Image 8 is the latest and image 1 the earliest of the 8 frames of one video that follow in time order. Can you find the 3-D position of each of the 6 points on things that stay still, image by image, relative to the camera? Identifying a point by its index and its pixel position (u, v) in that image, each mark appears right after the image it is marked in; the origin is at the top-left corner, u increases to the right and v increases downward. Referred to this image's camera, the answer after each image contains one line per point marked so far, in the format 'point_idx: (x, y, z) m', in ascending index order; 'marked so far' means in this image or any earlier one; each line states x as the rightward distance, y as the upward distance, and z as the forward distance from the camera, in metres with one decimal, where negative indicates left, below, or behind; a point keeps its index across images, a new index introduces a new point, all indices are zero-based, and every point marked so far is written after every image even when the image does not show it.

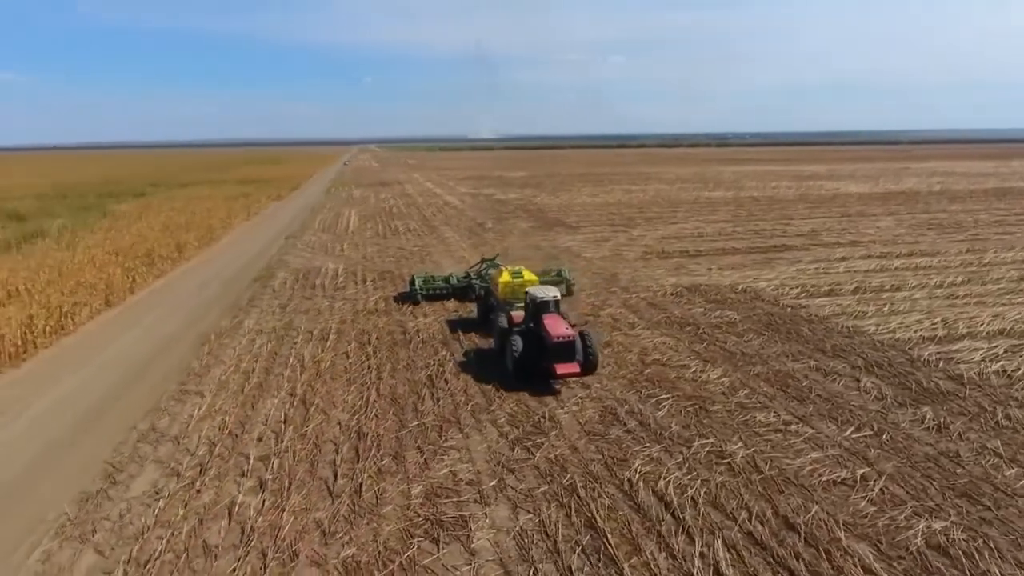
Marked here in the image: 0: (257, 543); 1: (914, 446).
0: (-2.2, -2.2, +6.0) m
1: (+4.4, -1.8, +7.6) m
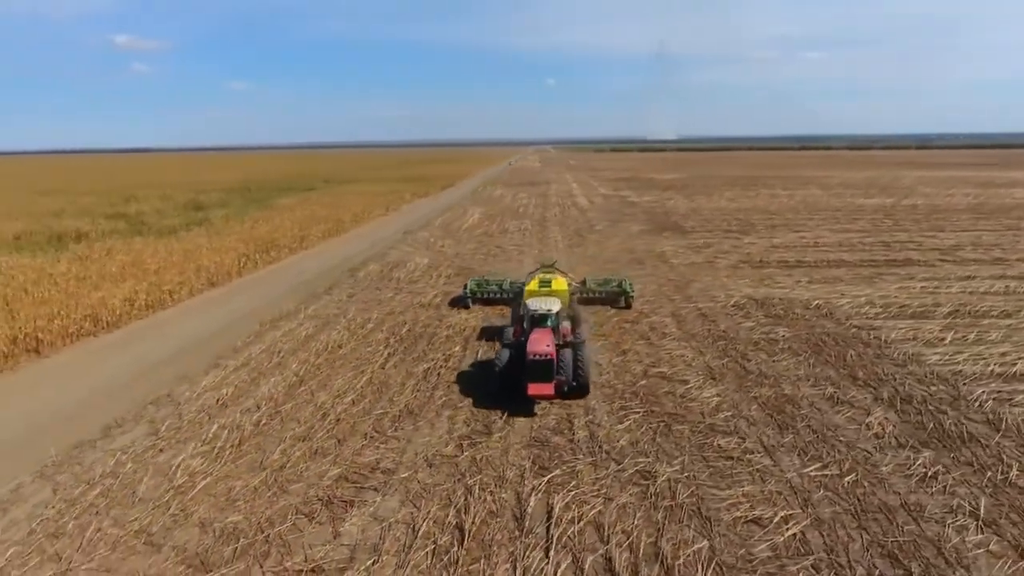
0: (-3.4, -2.1, +6.7) m
1: (+3.5, -2.0, +6.6) m
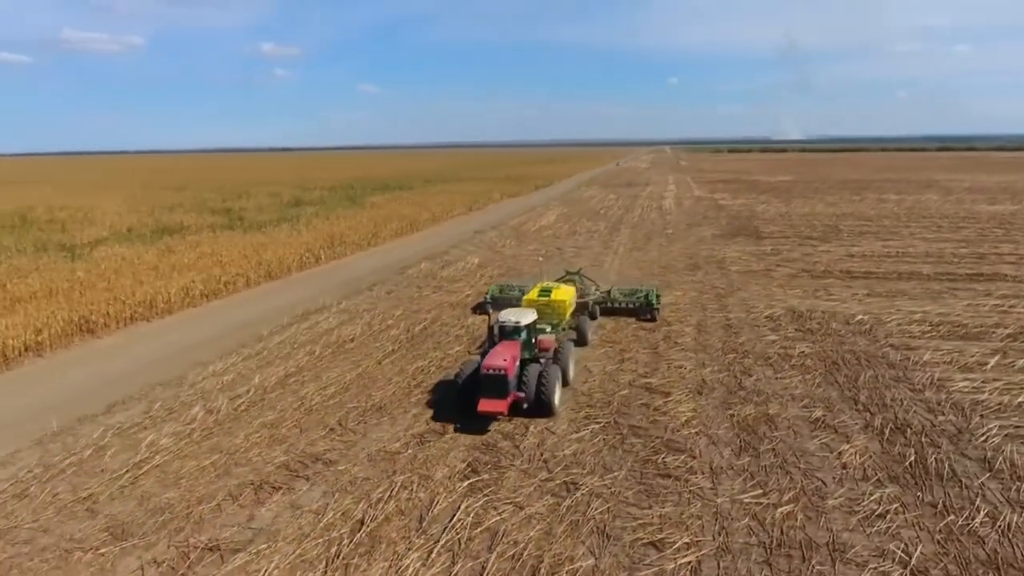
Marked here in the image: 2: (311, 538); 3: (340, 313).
0: (-4.1, -2.0, +7.3) m
1: (+2.6, -2.1, +6.1) m
2: (-1.8, -2.2, +6.1) m
3: (-3.5, -0.5, +14.1) m
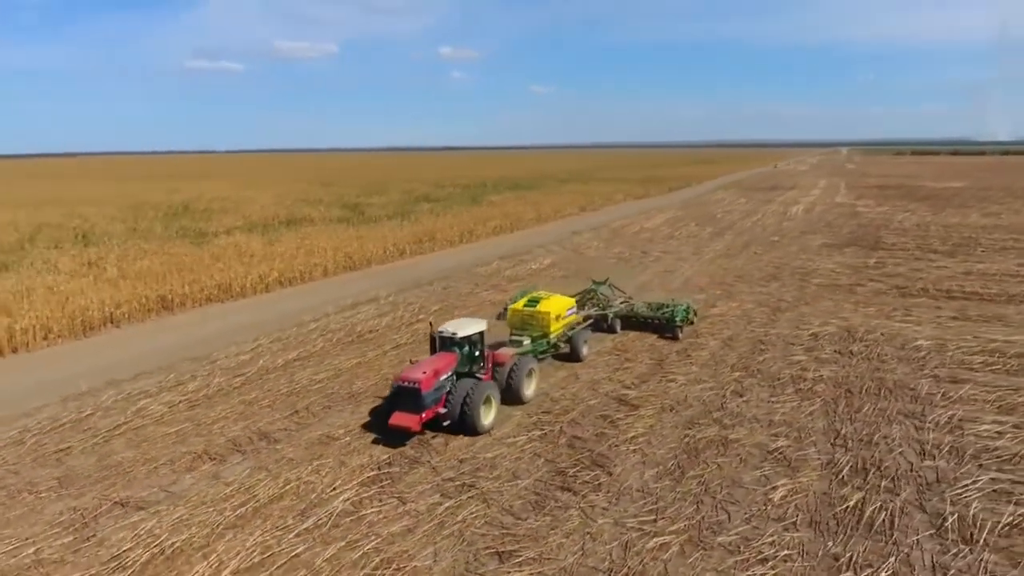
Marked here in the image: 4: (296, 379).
0: (-5.0, -1.8, +8.4) m
1: (+1.3, -2.2, +5.6) m
2: (-3.0, -2.1, +6.7) m
3: (-2.8, -0.3, +14.8) m
4: (-3.2, -1.4, +10.2) m
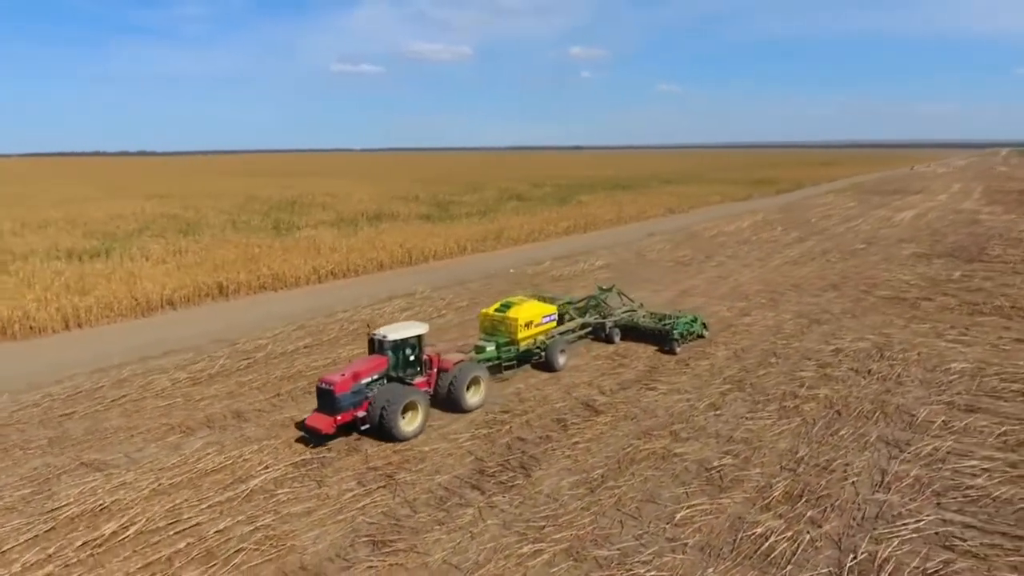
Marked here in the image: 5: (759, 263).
0: (-5.5, -1.5, +9.4) m
1: (+0.1, -2.3, +5.6) m
2: (-3.8, -2.0, +7.3) m
3: (-2.1, -0.2, +15.3) m
4: (-3.4, -1.2, +10.8) m
5: (+7.1, +0.7, +19.6) m
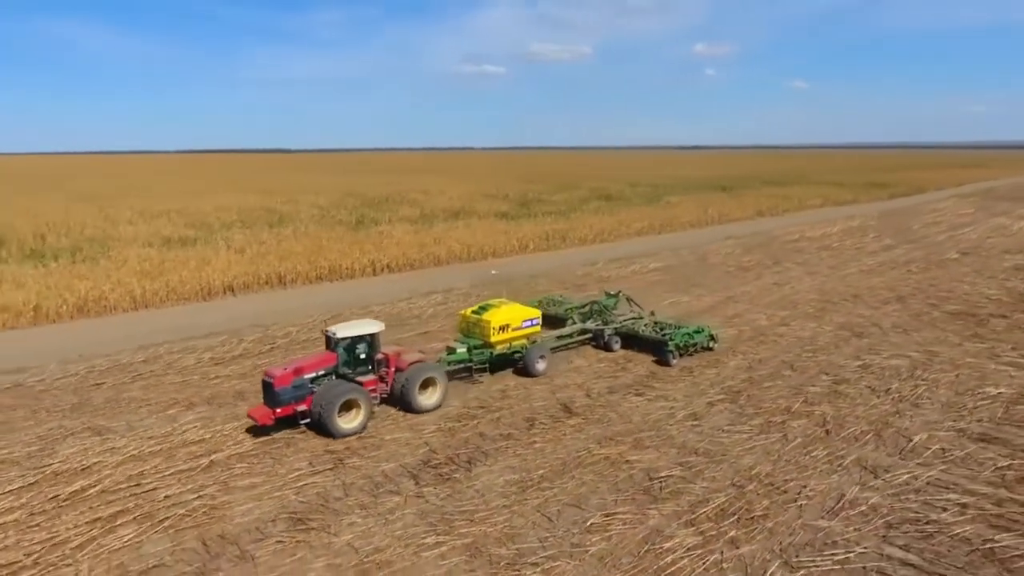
0: (-5.6, -1.3, +10.3) m
1: (-0.7, -2.2, +5.7) m
2: (-4.4, -1.8, +8.0) m
3: (-1.3, -0.1, +15.6) m
4: (-3.4, -1.1, +11.4) m
5: (+8.5, +0.4, +18.4) m
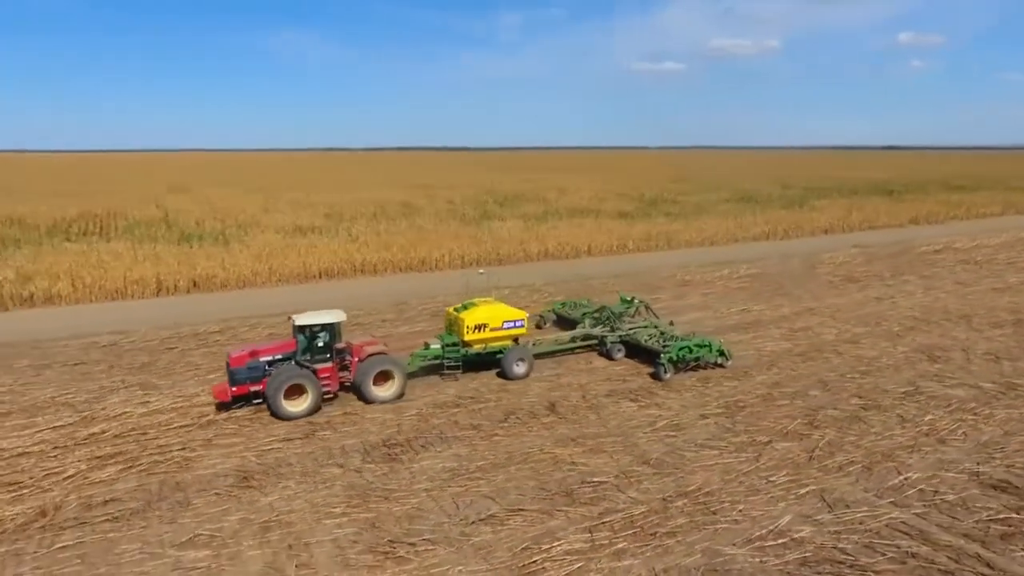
0: (-5.3, -0.9, +11.8) m
1: (-1.7, -2.1, +6.1) m
2: (-4.6, -1.5, +9.3) m
3: (+0.2, 0.0, +15.9) m
4: (-2.8, -0.8, +12.3) m
5: (+10.5, 0.0, +16.2) m
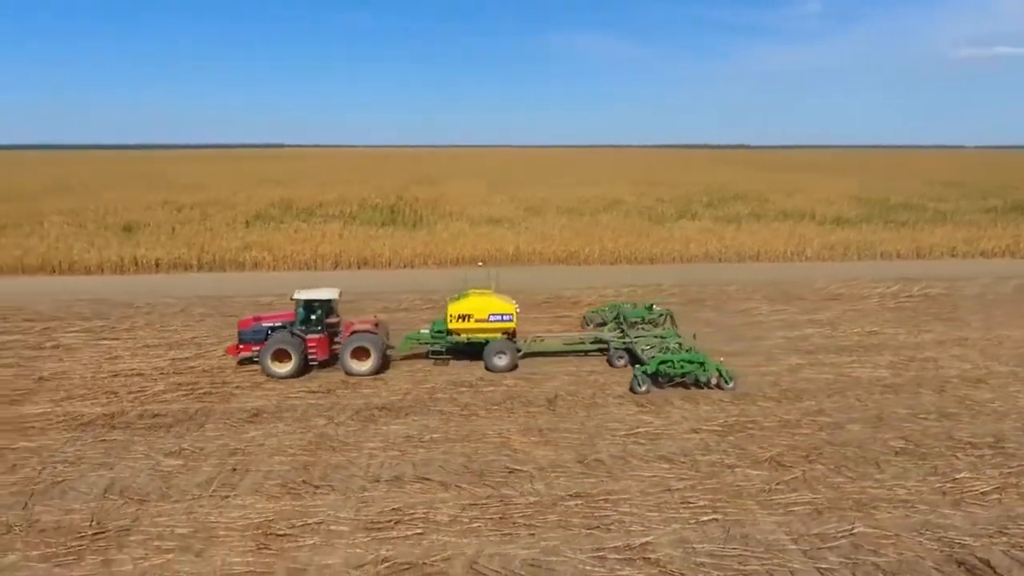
0: (-3.6, -0.4, +13.9) m
1: (-2.5, -1.8, +7.3) m
2: (-4.0, -1.0, +11.3) m
3: (+3.0, 0.0, +15.6) m
4: (-1.1, -0.5, +13.4) m
5: (+12.7, -0.8, +12.1) m
